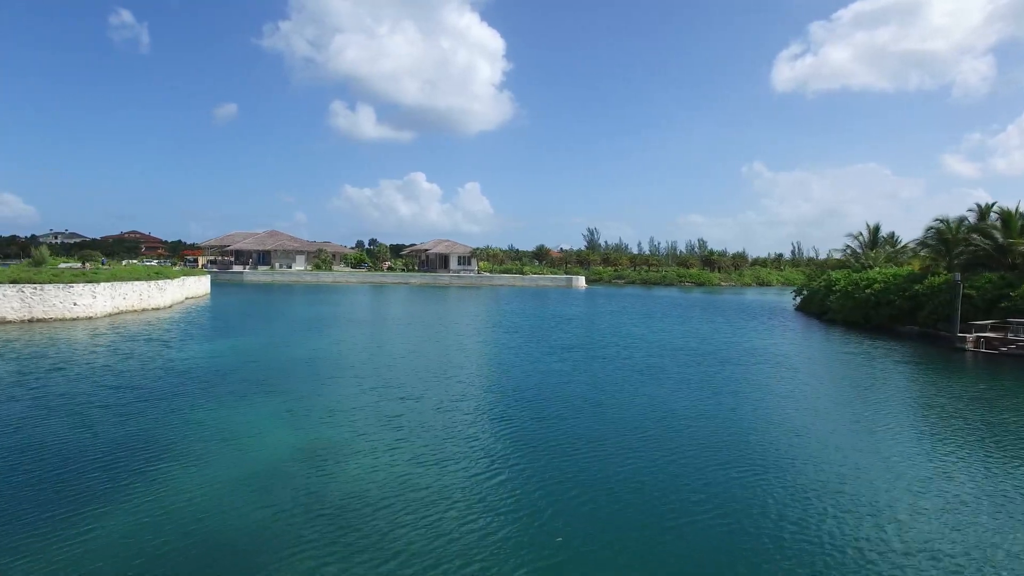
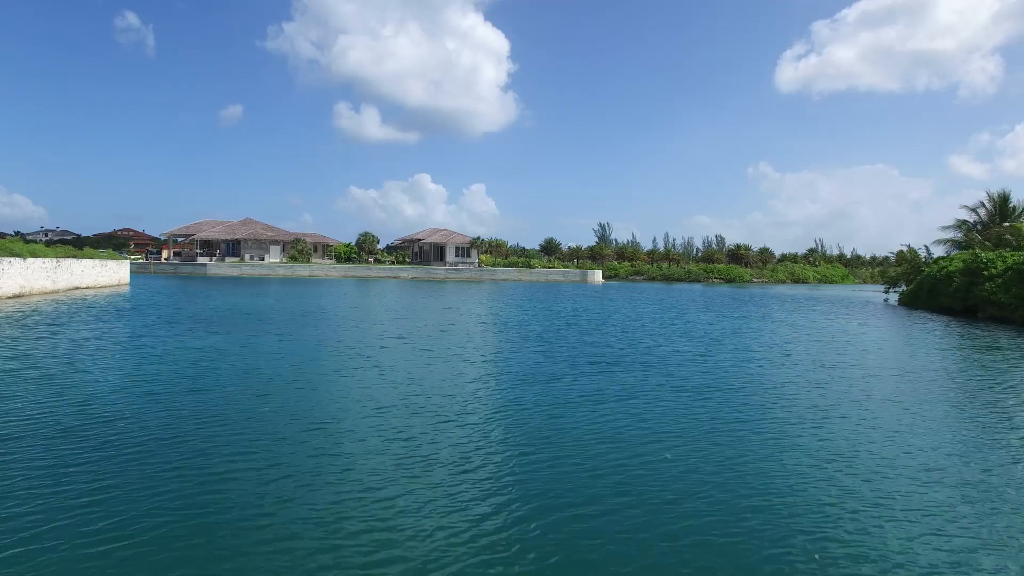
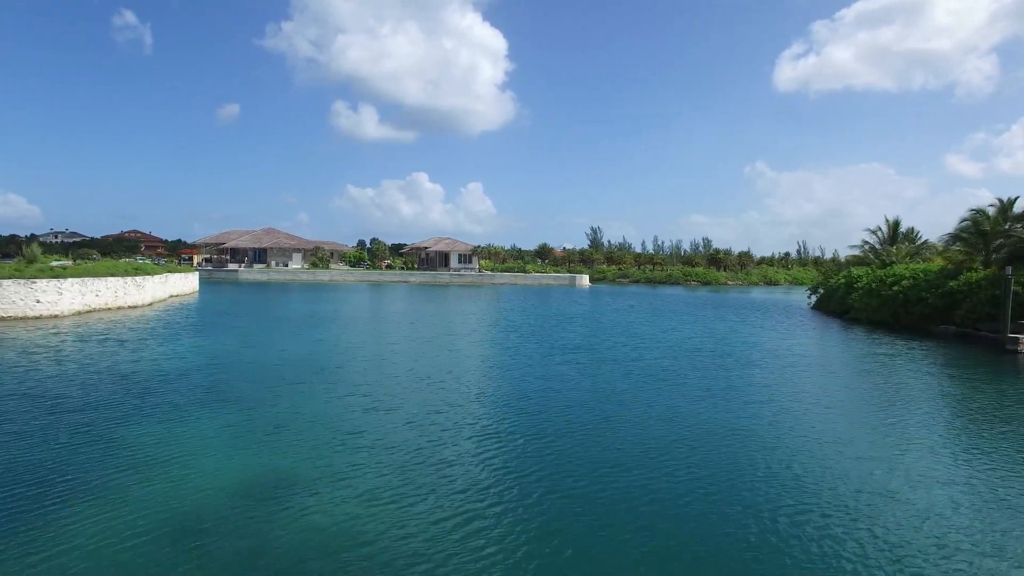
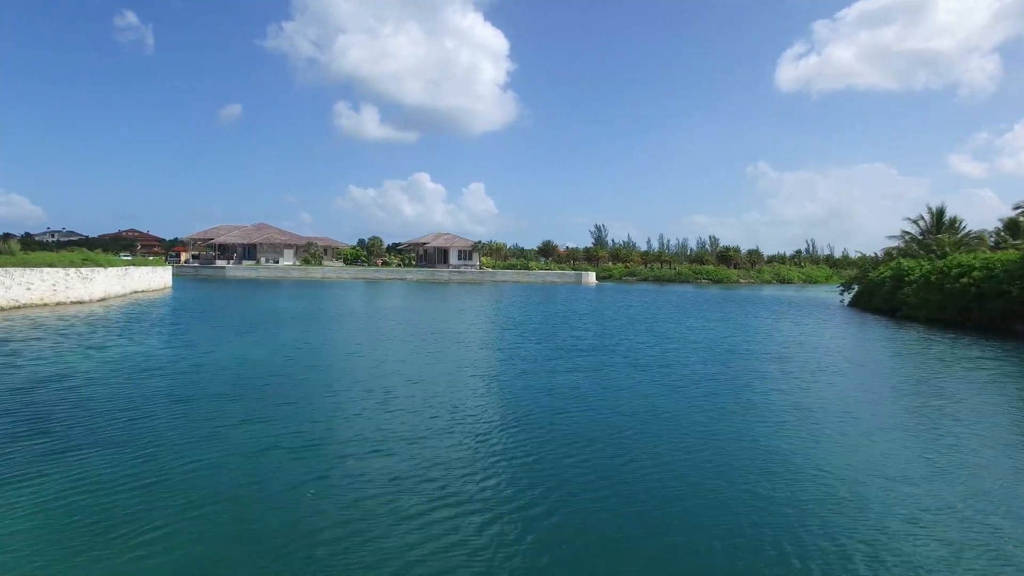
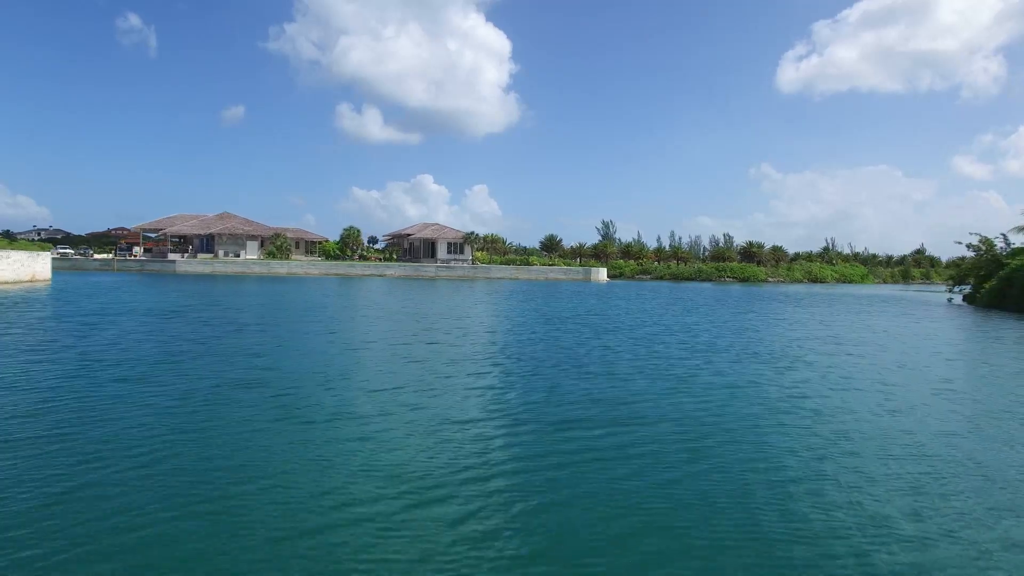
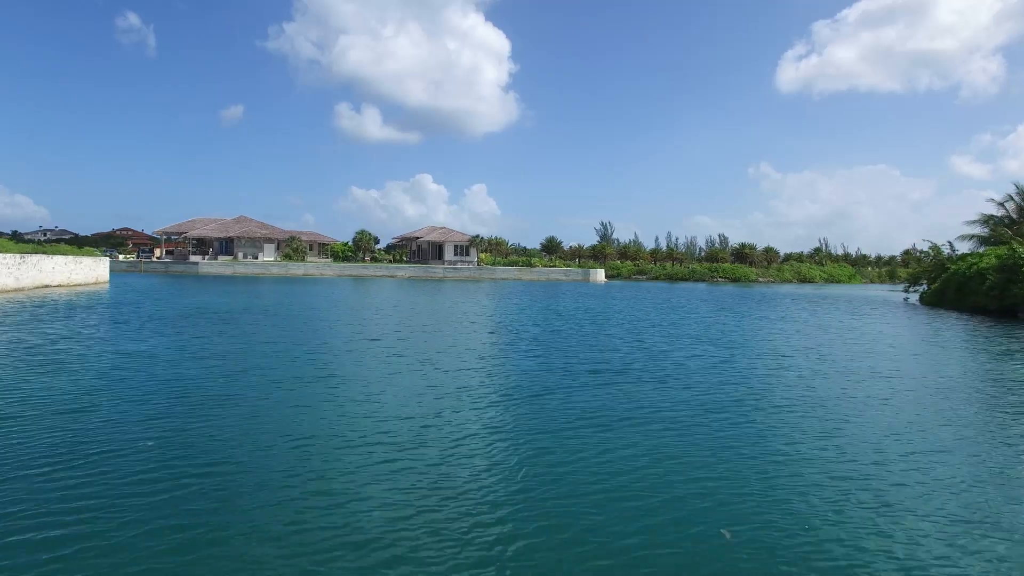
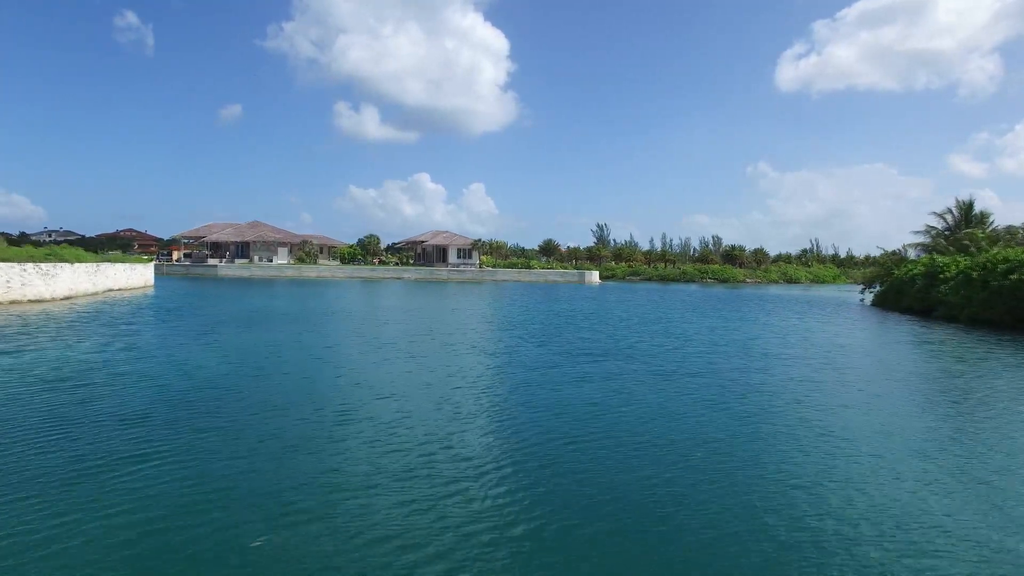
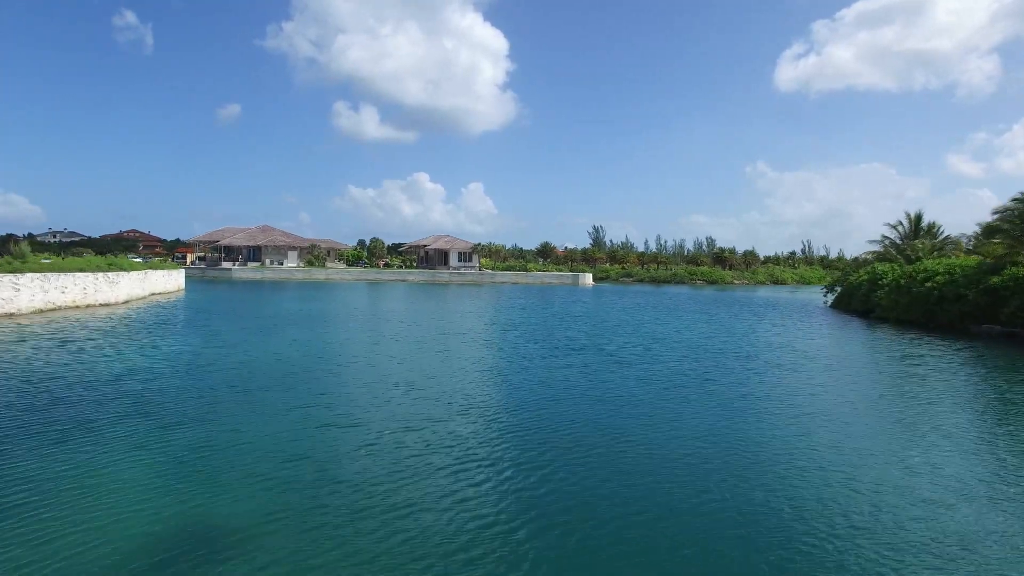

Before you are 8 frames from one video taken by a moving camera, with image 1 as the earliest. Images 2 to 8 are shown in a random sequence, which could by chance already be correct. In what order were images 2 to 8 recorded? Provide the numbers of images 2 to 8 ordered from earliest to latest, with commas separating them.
3, 8, 4, 7, 2, 6, 5
